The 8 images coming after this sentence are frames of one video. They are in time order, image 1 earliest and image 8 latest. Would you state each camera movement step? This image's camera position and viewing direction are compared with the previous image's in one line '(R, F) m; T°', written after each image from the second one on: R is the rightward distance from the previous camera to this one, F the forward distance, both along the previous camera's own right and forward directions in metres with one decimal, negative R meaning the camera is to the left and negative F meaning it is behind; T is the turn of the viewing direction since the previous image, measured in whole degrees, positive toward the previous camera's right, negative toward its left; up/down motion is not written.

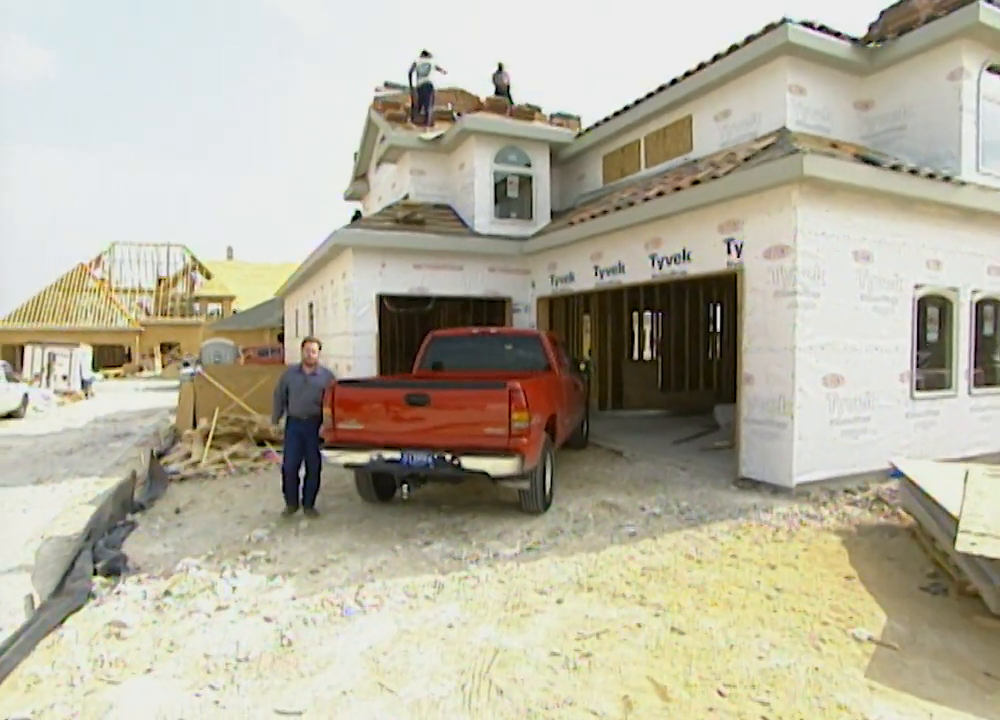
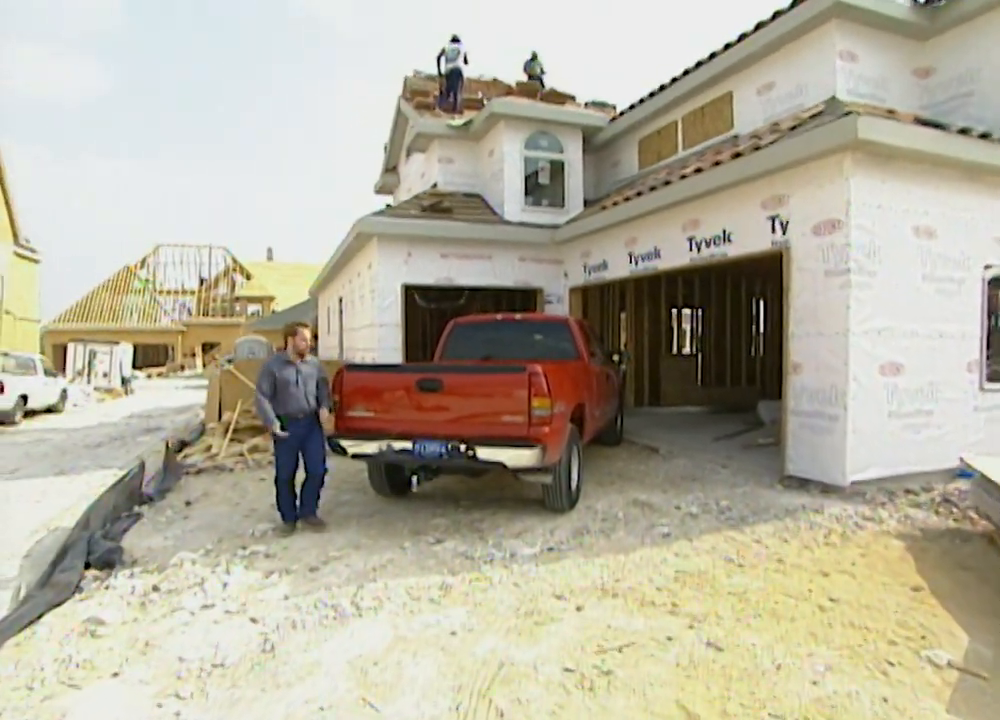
(+0.1, +0.5) m; -3°
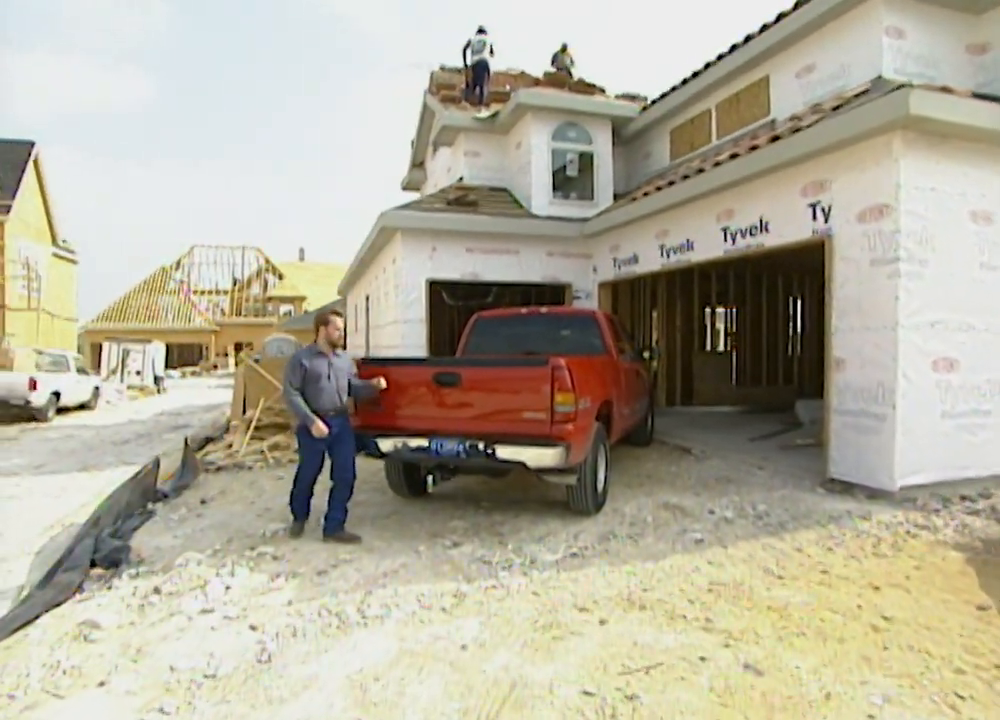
(+0.1, +0.3) m; -3°
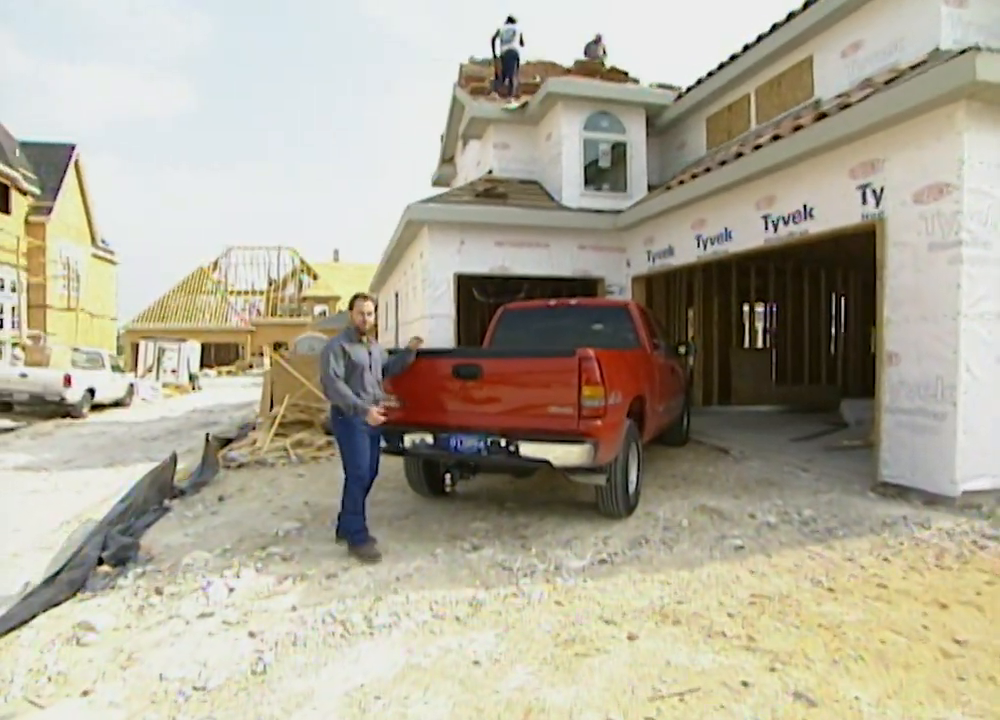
(+0.1, +0.3) m; -3°
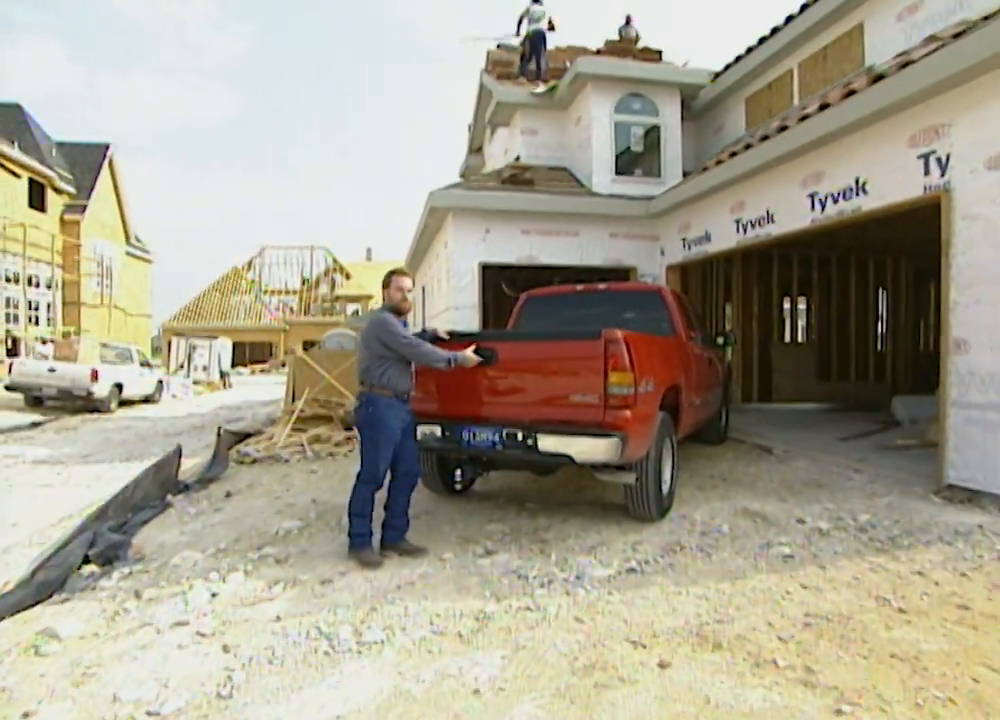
(+0.1, +0.5) m; -3°
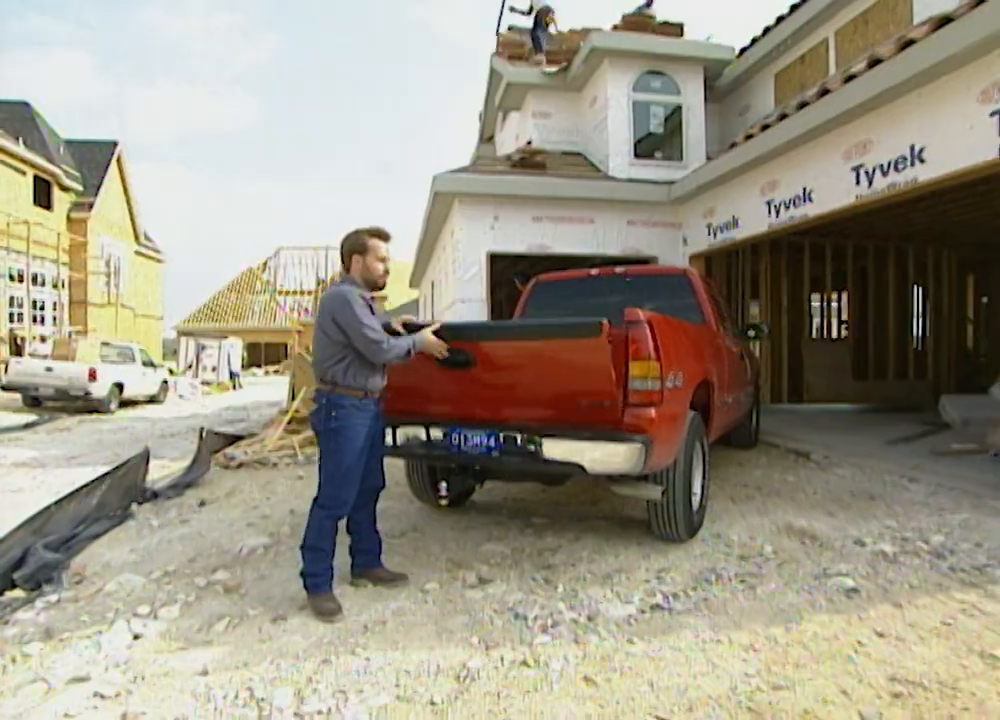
(+0.1, +0.7) m; -1°
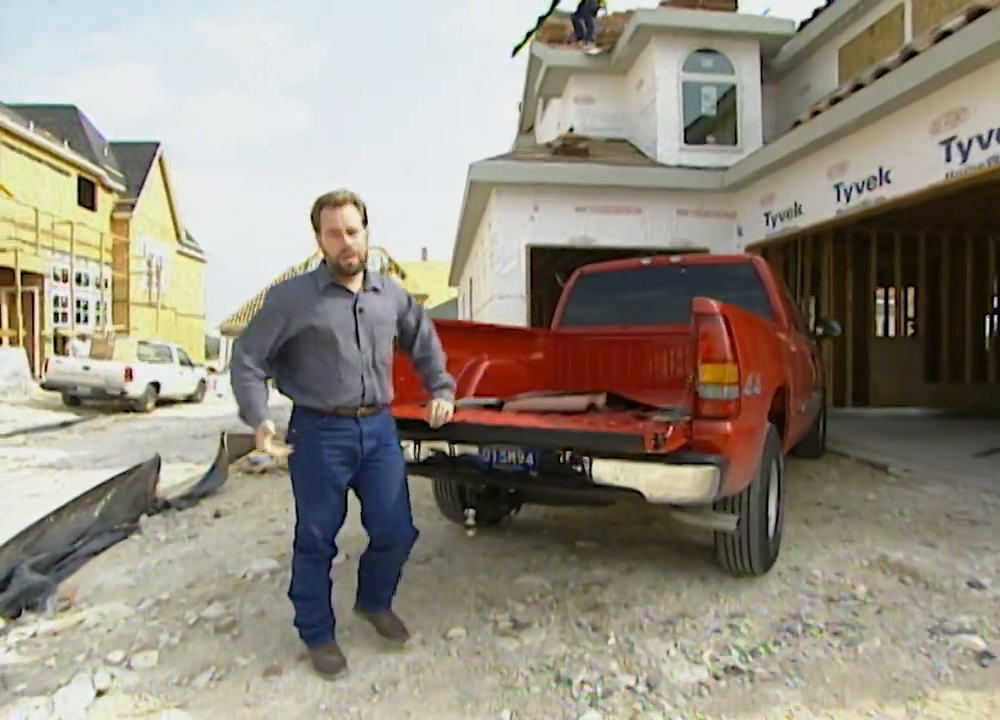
(0.0, +0.6) m; -3°
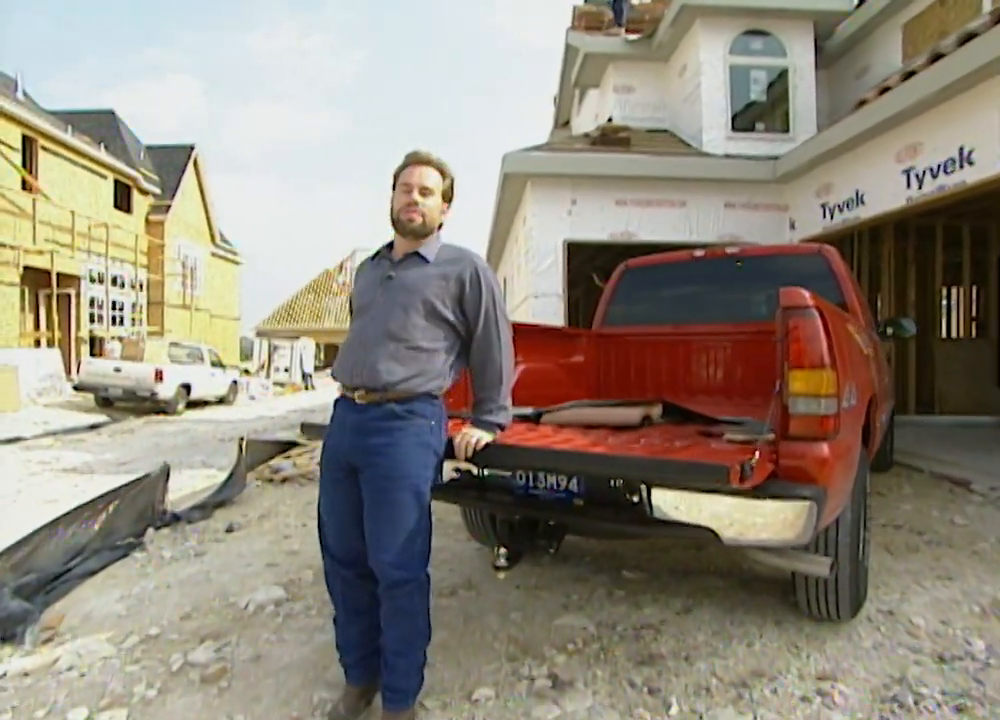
(0.0, +0.5) m; -3°
